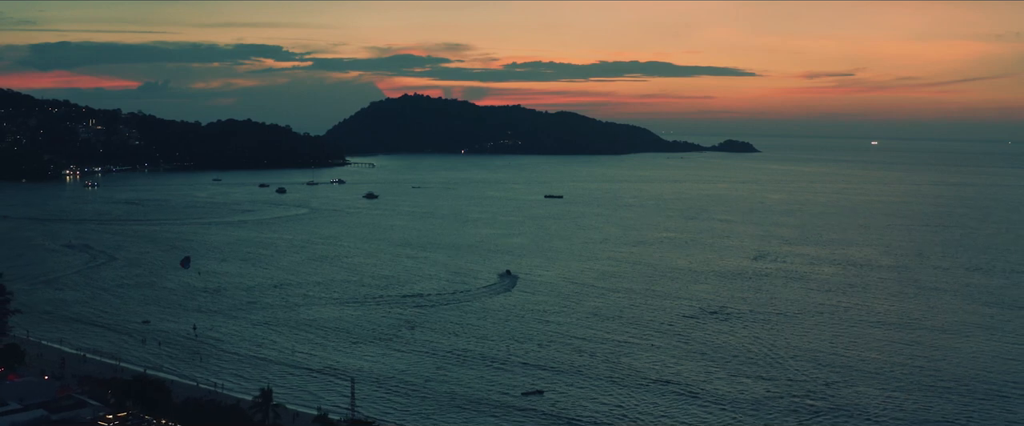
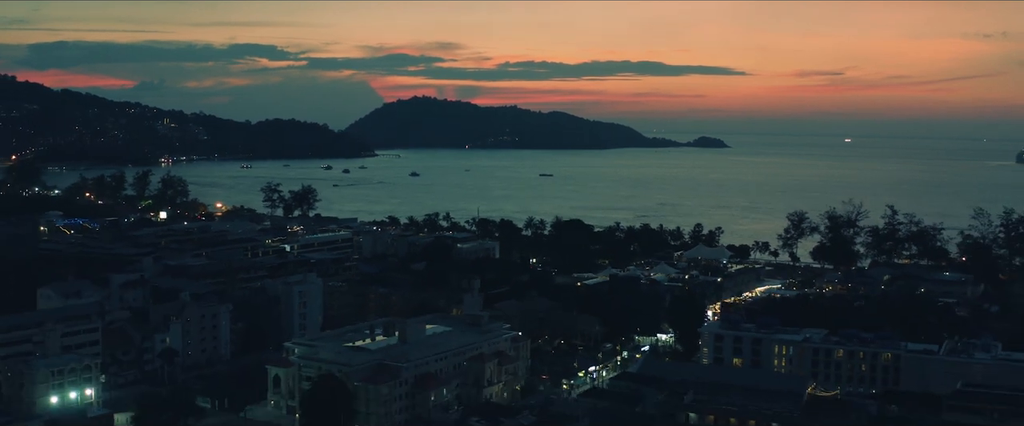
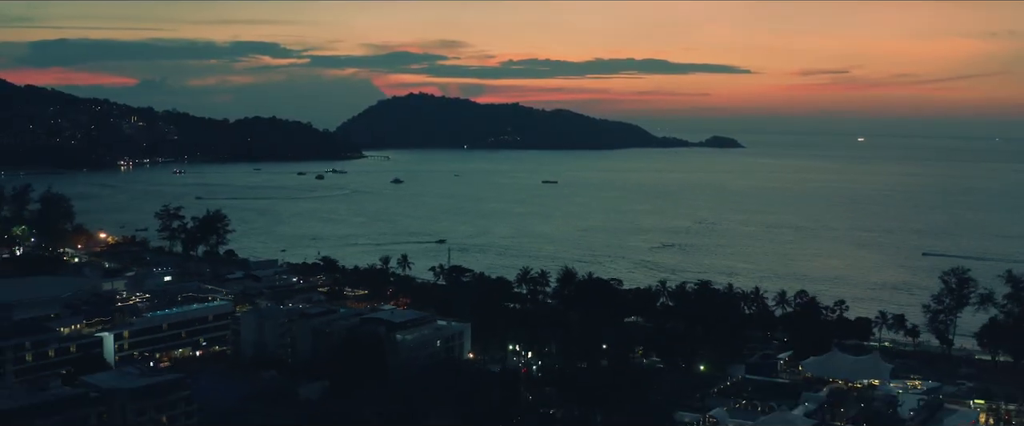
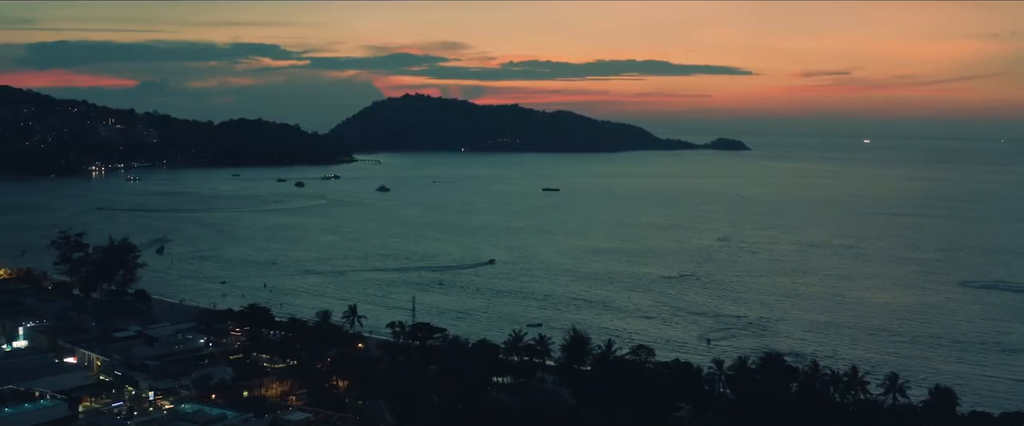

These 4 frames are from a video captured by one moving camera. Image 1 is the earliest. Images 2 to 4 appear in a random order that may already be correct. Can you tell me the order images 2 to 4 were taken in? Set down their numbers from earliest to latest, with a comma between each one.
4, 3, 2
